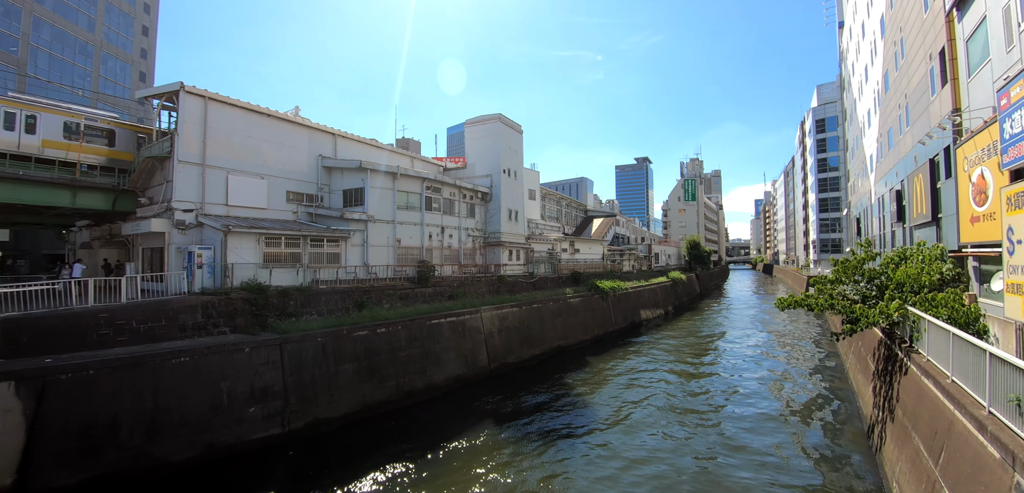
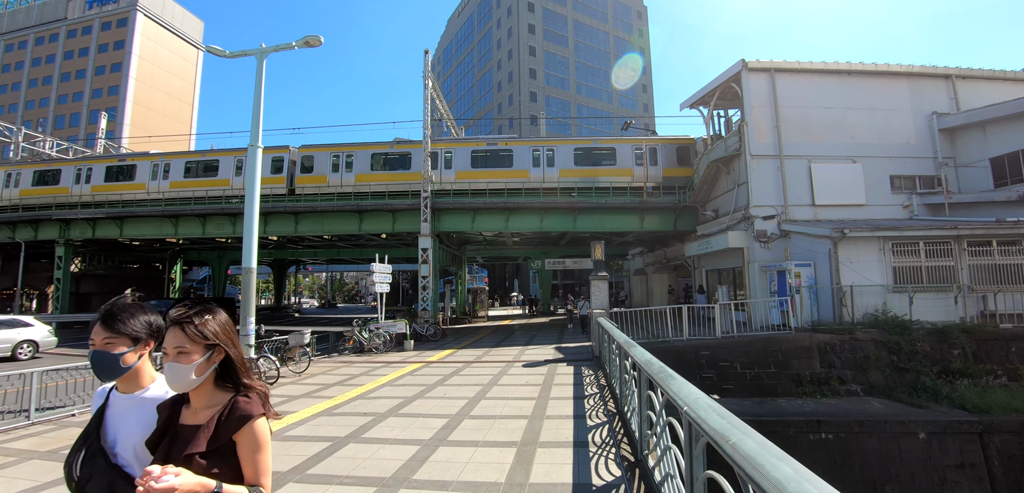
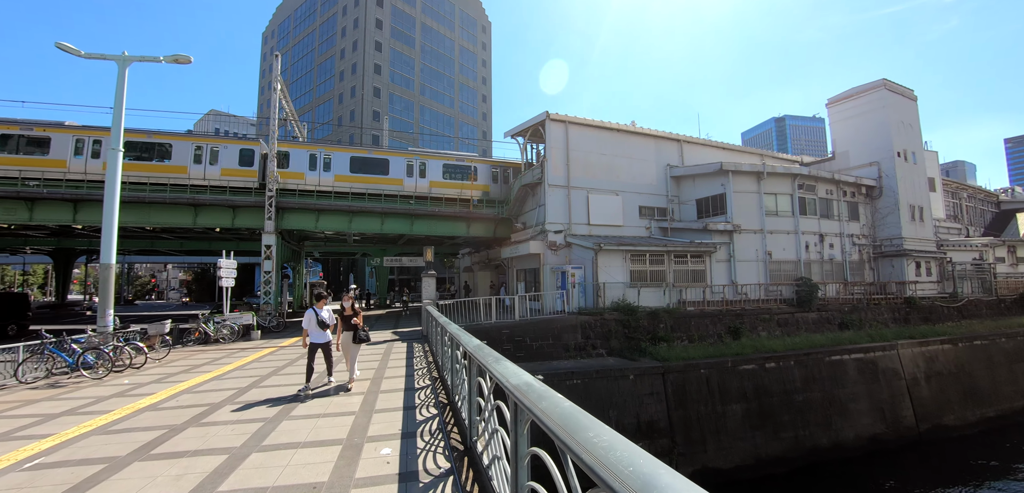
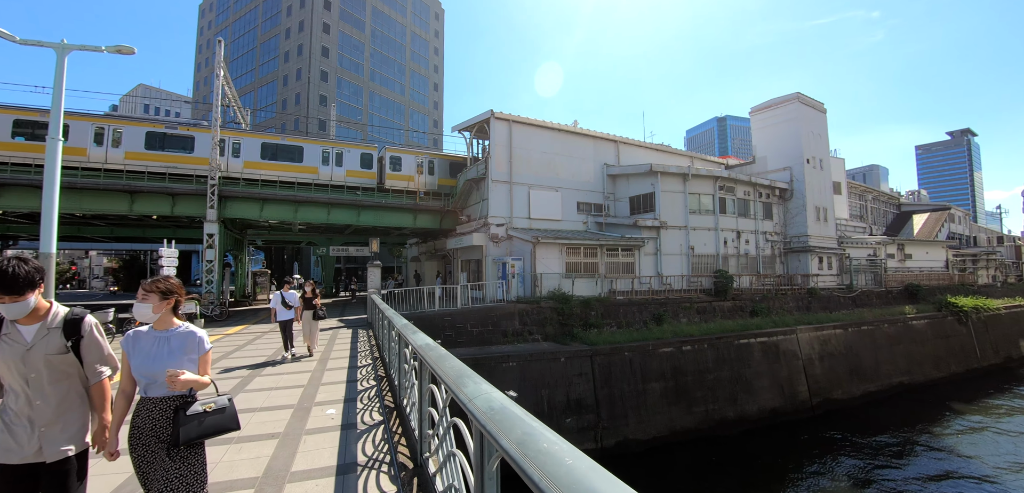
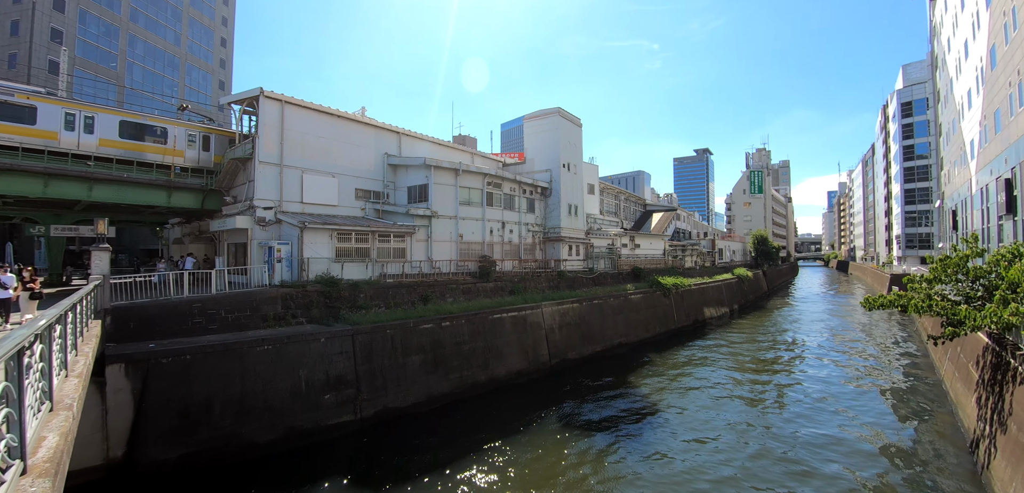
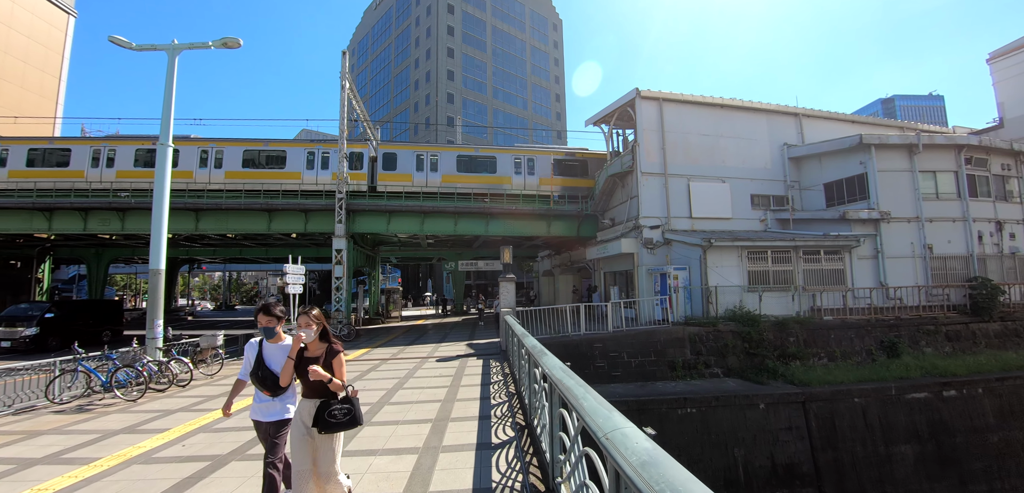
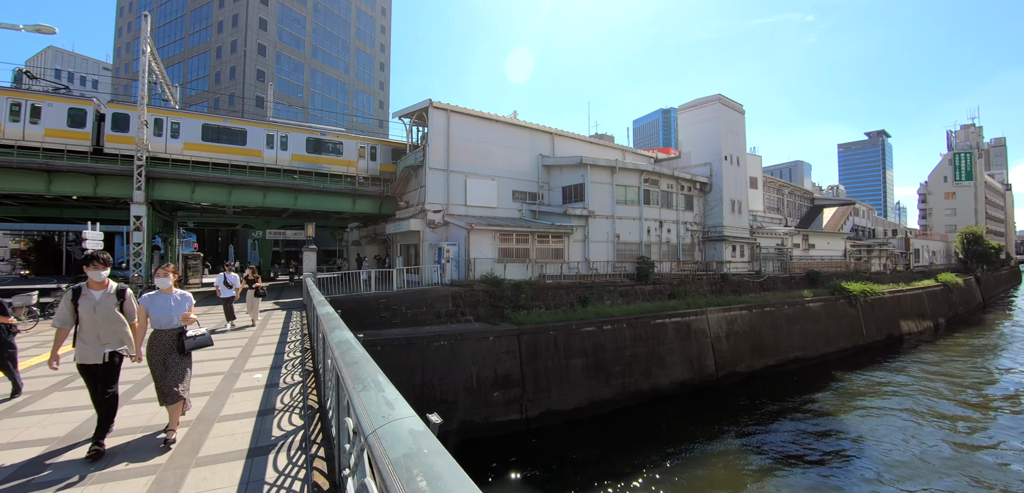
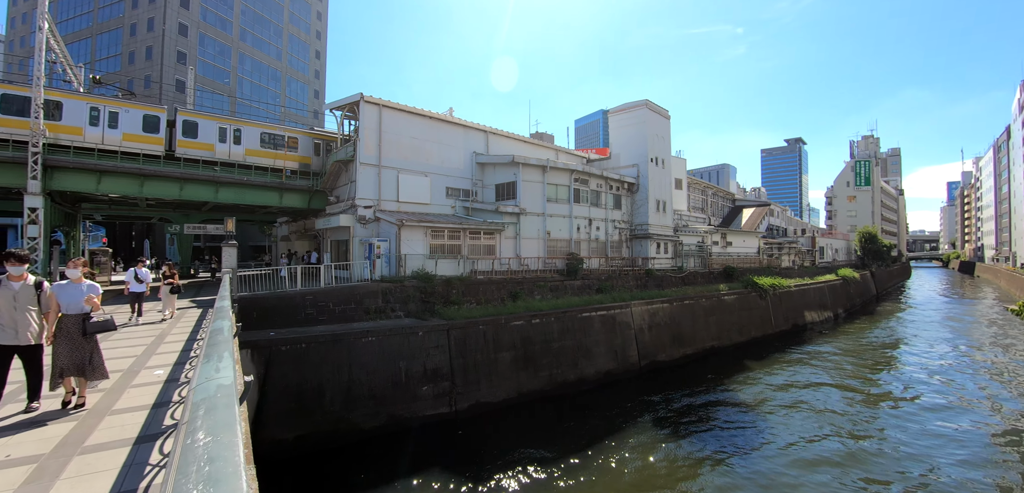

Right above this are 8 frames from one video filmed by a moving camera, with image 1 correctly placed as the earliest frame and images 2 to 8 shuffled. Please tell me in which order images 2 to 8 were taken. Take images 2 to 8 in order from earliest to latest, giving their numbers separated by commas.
5, 8, 7, 4, 3, 6, 2
